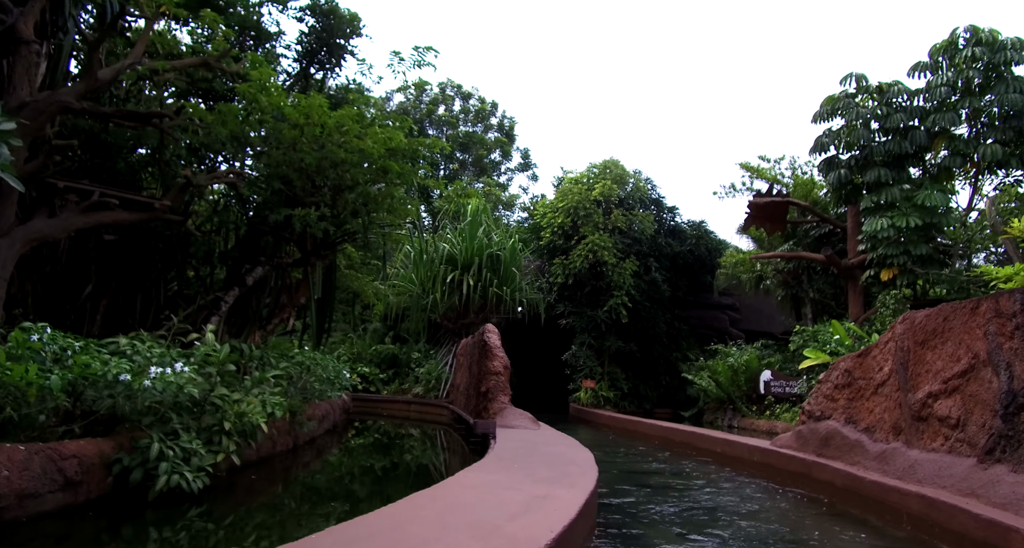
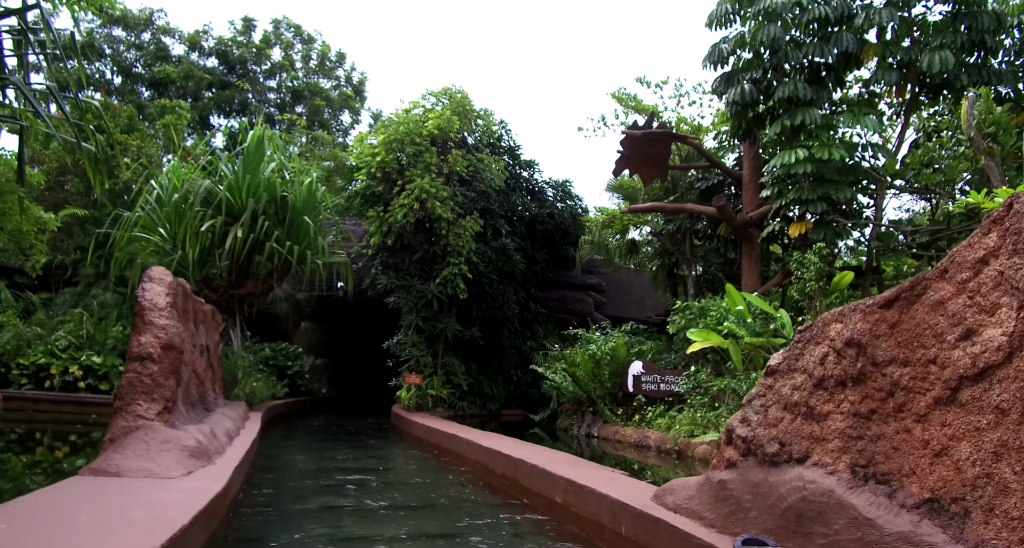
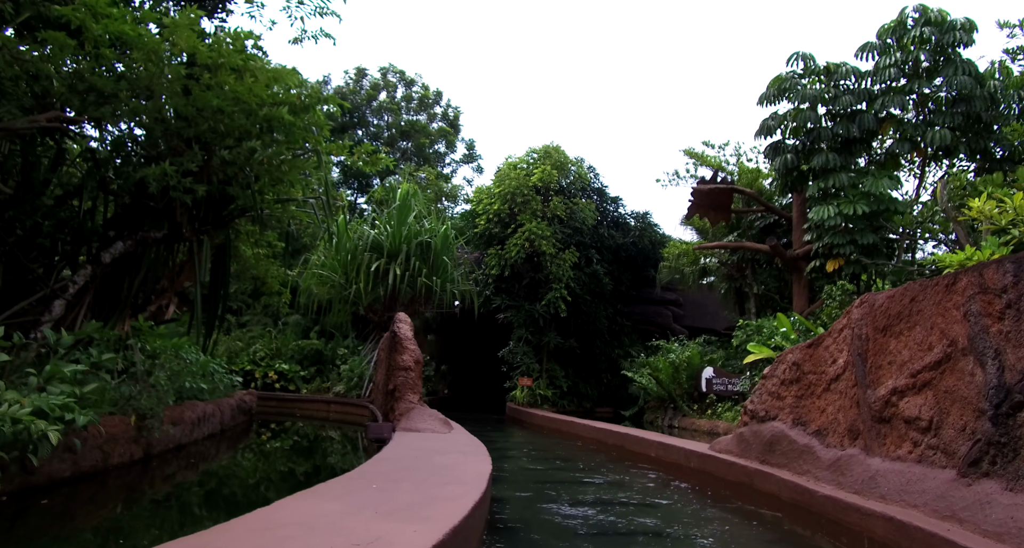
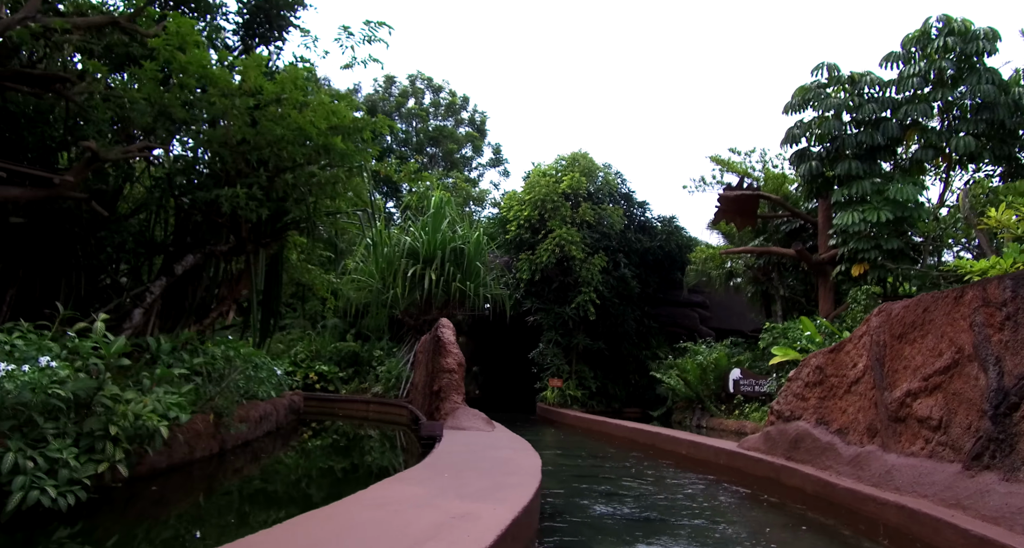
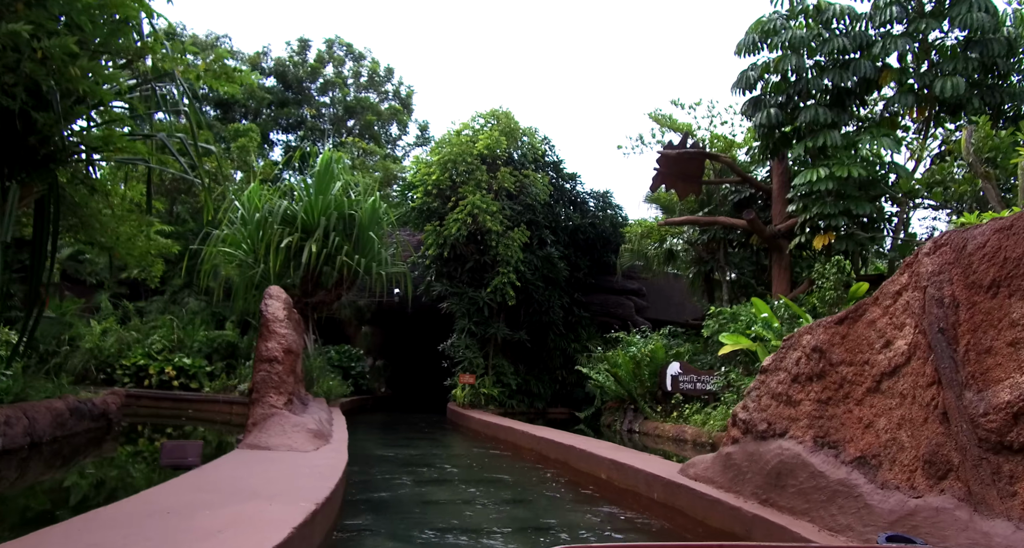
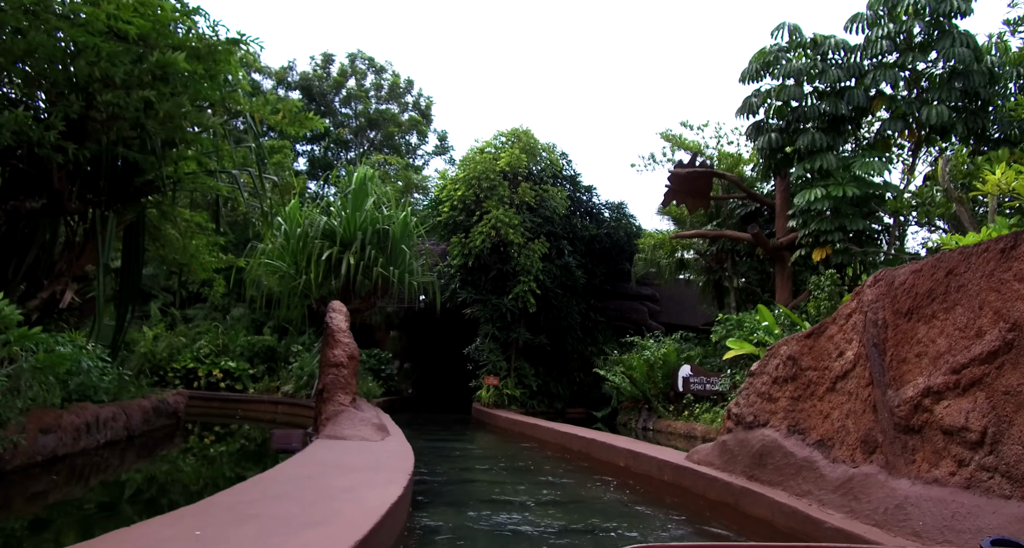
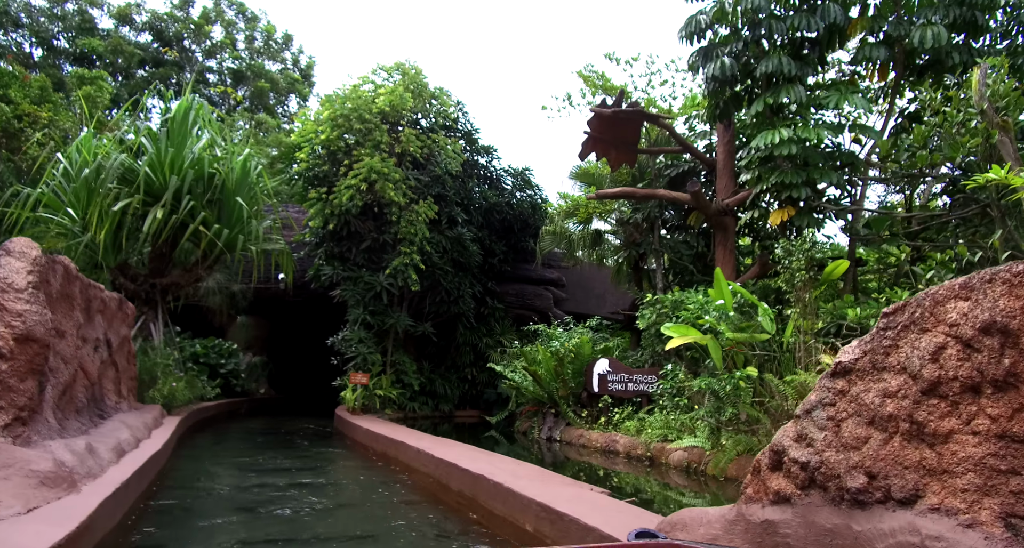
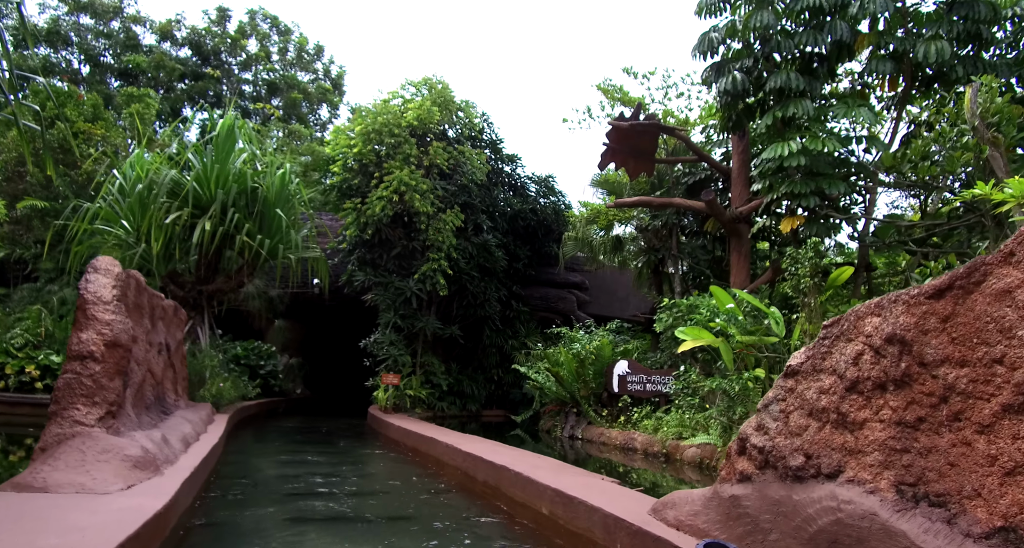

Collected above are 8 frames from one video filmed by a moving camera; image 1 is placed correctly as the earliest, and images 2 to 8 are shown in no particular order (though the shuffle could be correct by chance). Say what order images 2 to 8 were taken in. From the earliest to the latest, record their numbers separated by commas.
4, 3, 6, 5, 2, 8, 7
